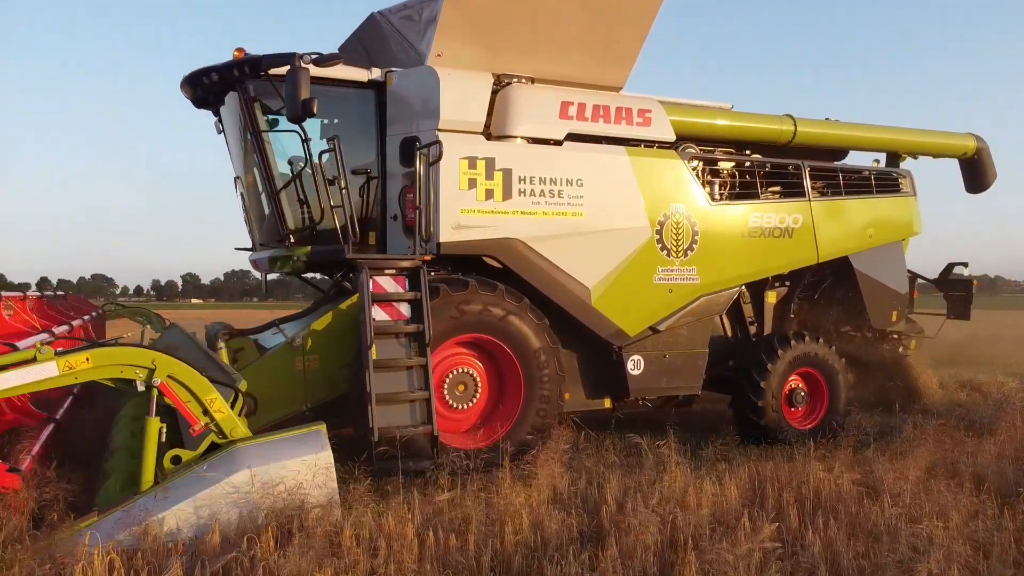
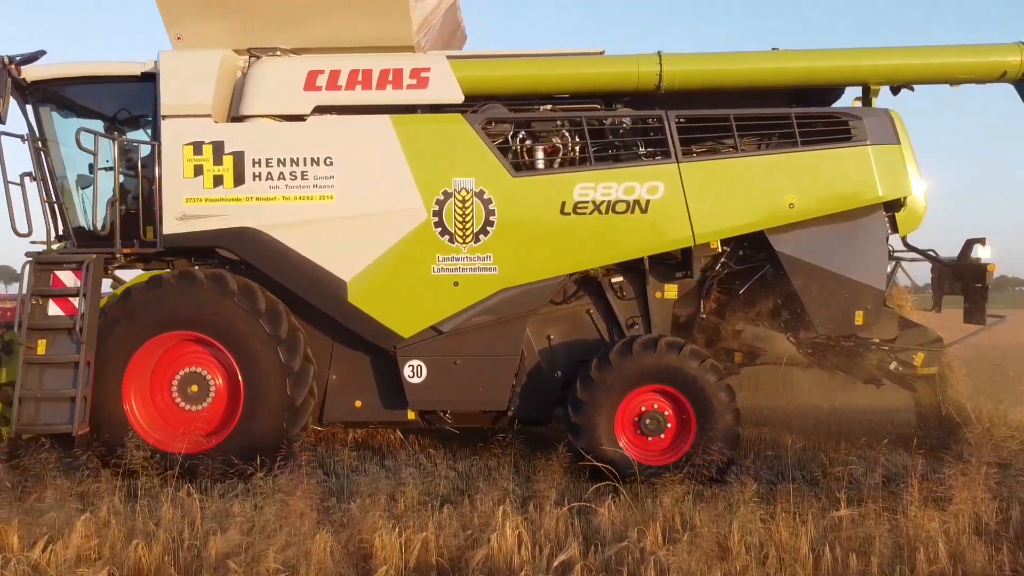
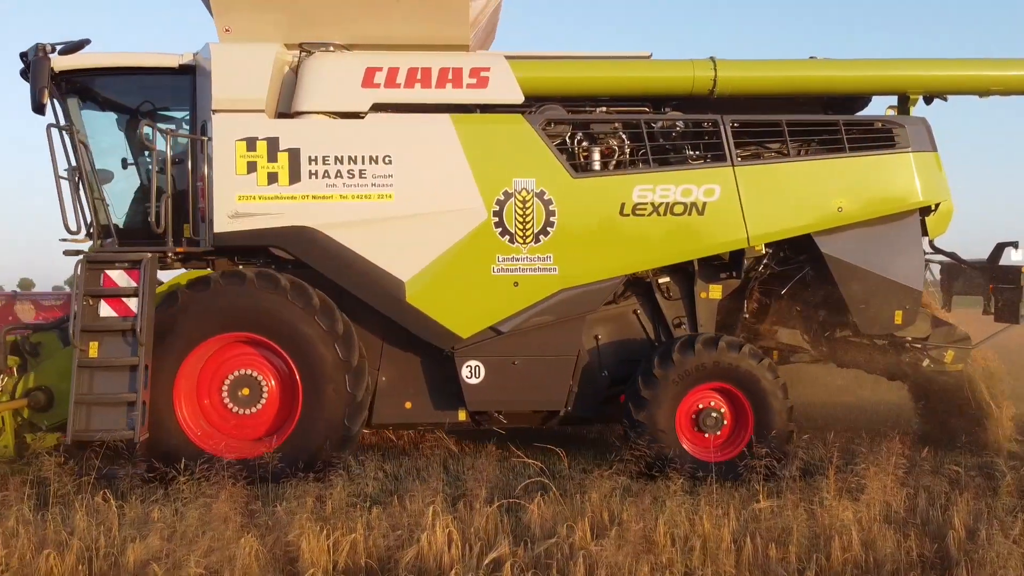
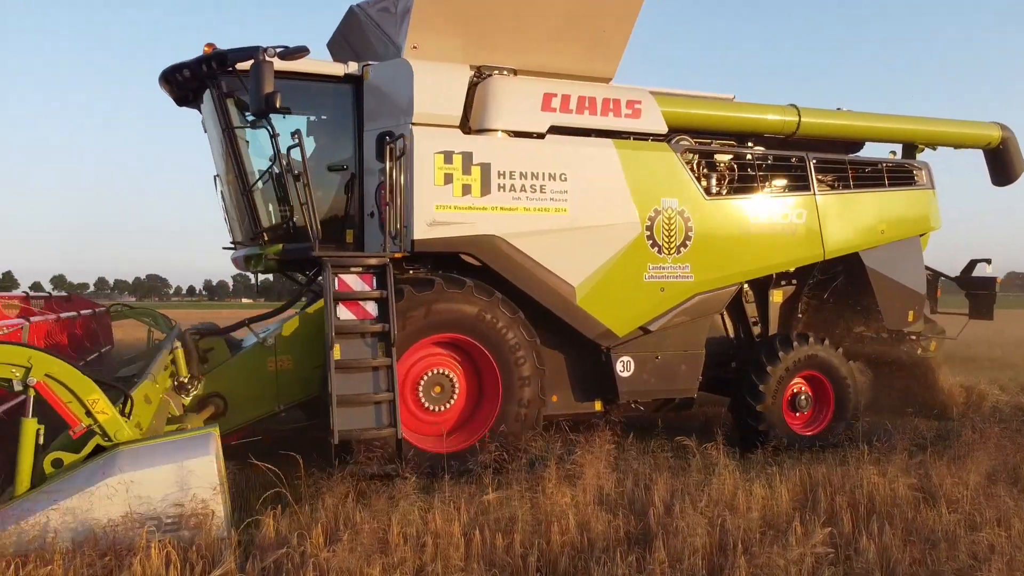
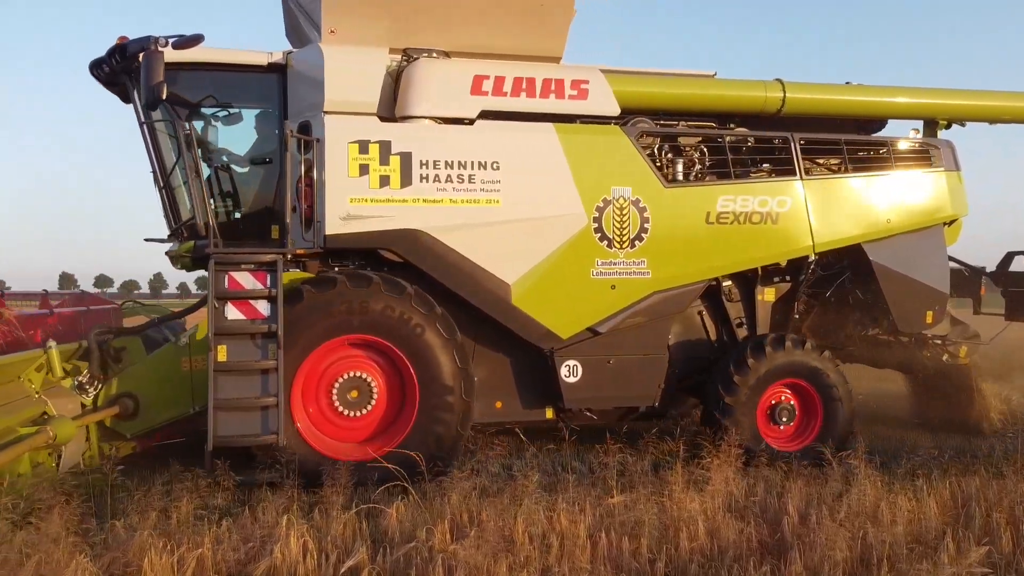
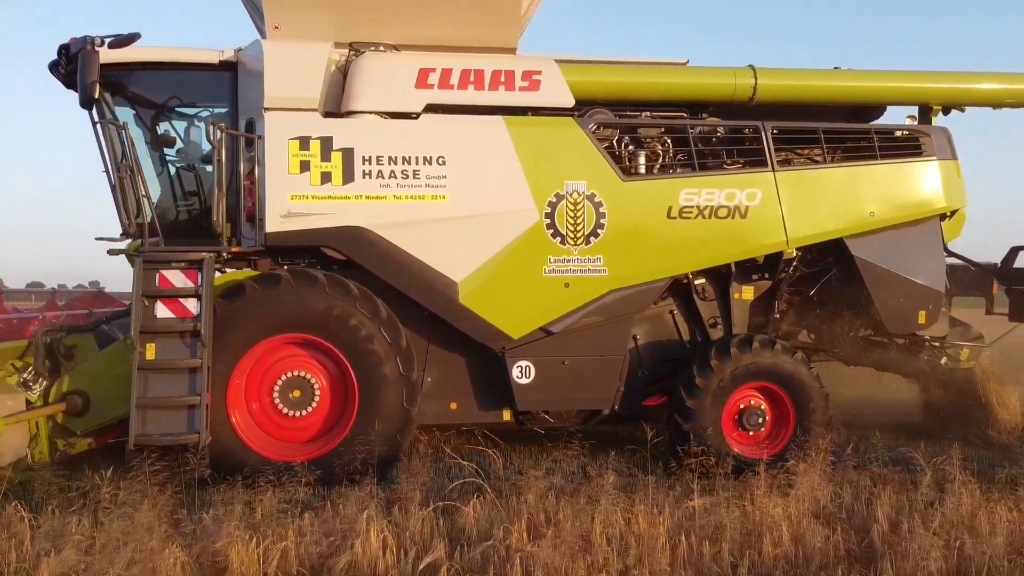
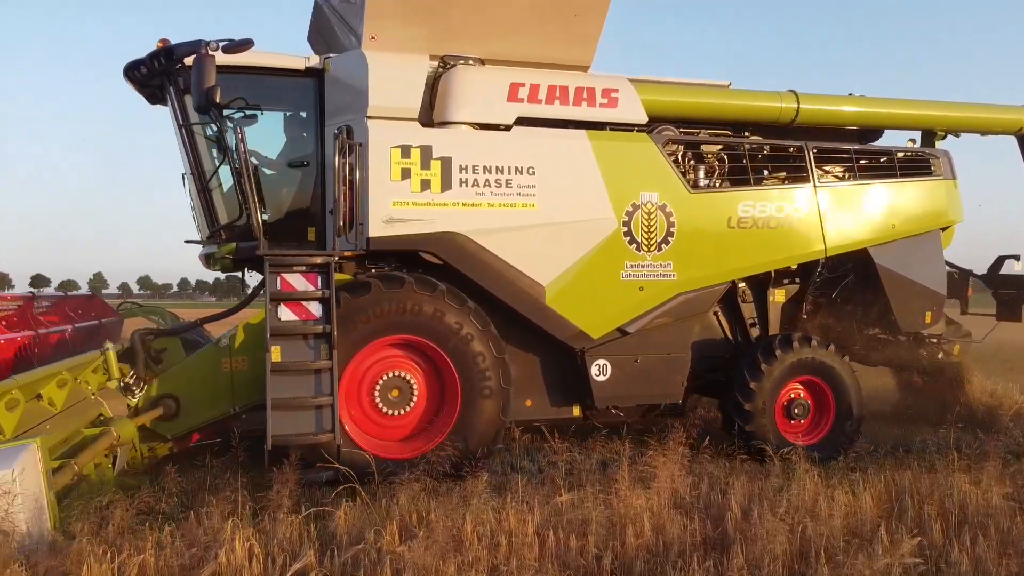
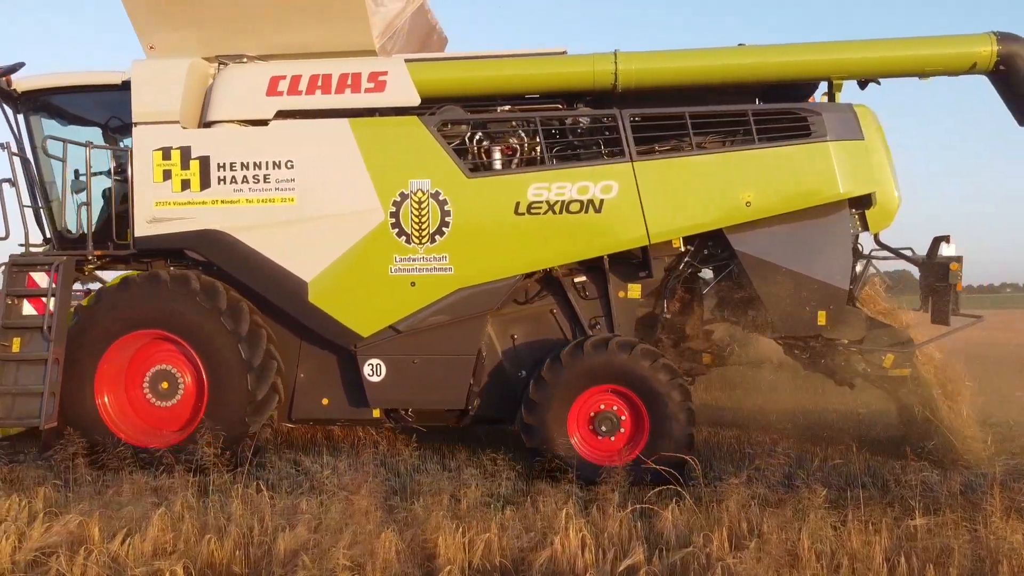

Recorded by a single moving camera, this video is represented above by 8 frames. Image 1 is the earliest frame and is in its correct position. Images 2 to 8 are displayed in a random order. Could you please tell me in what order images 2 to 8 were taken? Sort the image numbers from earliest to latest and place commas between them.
4, 7, 5, 6, 3, 2, 8
